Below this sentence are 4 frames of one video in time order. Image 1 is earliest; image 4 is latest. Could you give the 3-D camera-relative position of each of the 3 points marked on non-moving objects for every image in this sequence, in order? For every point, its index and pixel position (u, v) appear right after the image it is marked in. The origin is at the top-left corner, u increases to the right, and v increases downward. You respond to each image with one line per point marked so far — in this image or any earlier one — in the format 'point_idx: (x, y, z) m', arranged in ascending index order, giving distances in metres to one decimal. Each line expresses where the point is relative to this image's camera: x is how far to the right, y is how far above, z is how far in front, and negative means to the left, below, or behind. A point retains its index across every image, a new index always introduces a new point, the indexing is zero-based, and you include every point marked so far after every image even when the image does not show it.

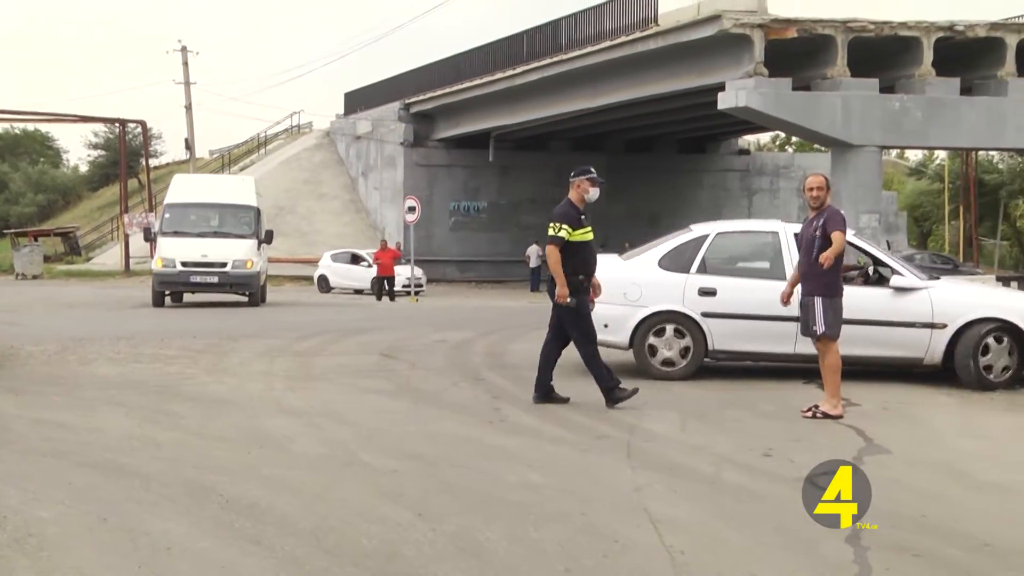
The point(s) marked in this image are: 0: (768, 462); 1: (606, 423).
0: (+1.7, -1.2, +6.9) m
1: (+0.7, -1.0, +7.8) m
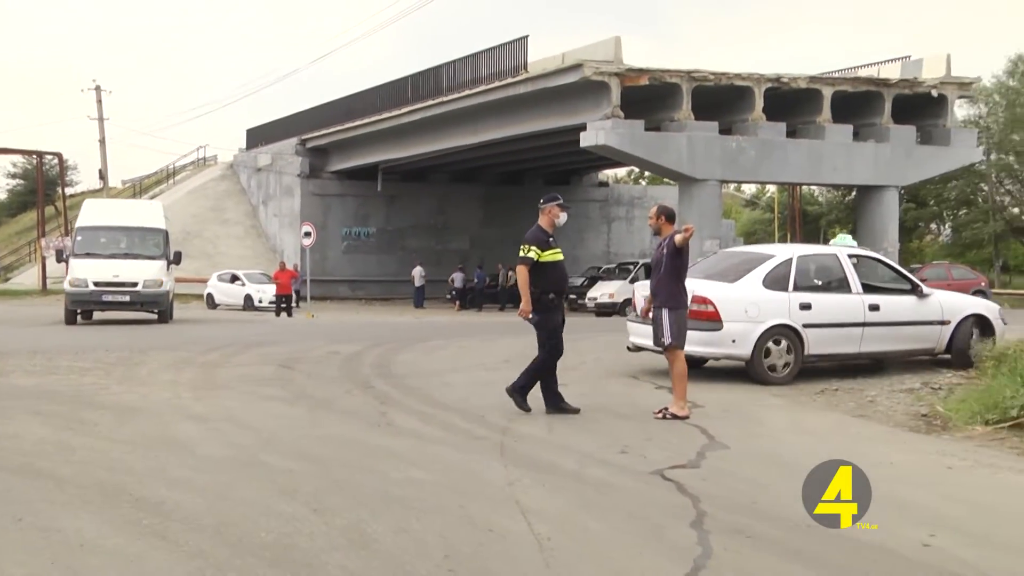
0: (+0.9, -1.3, +7.7) m
1: (-0.2, -1.2, +8.6) m
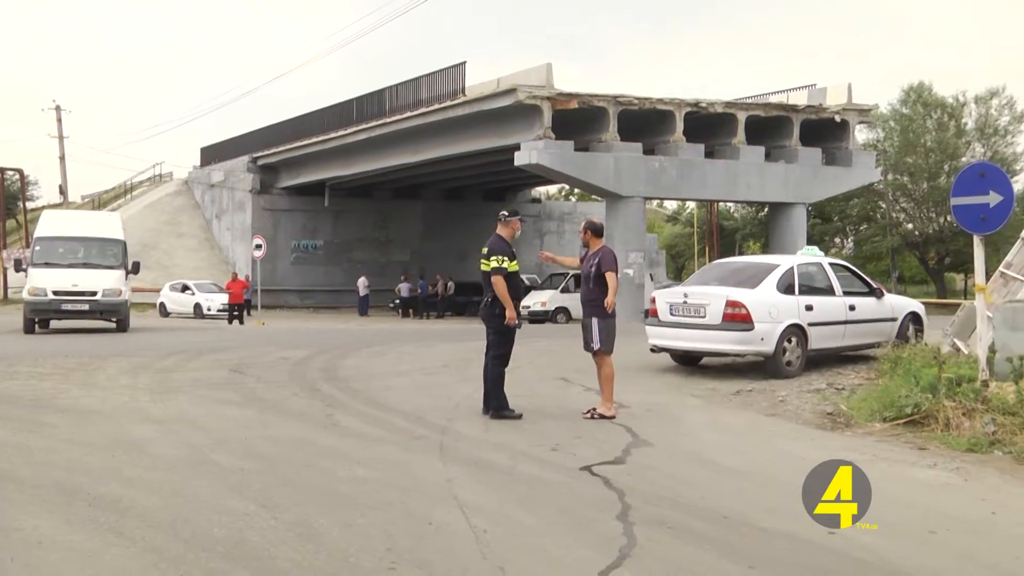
0: (+0.4, -1.4, +8.3) m
1: (-0.7, -1.3, +9.1) m
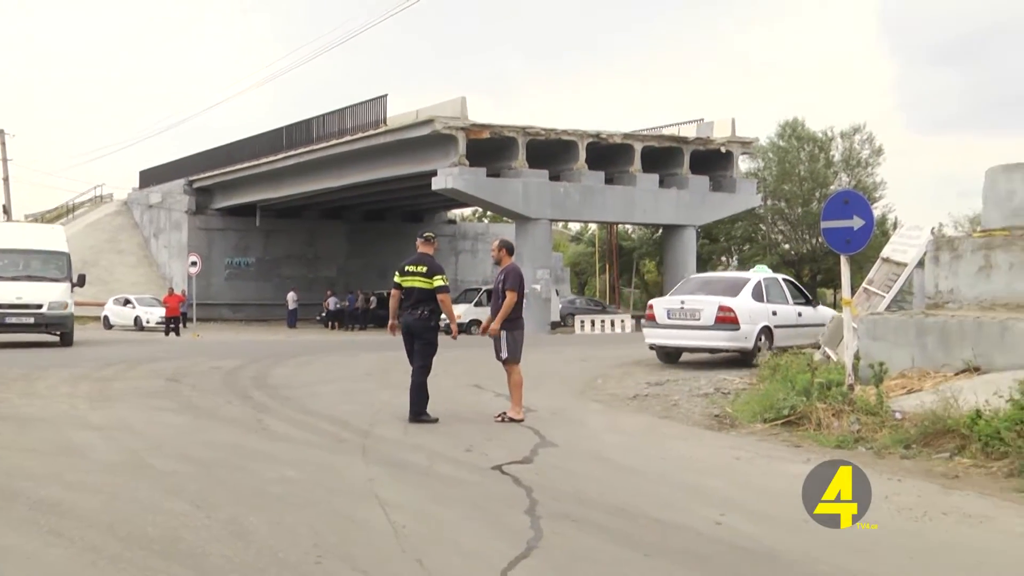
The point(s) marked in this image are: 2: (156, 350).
0: (-0.3, -1.5, +9.0) m
1: (-1.5, -1.4, +9.7) m
2: (-6.2, -1.2, +18.0) m
